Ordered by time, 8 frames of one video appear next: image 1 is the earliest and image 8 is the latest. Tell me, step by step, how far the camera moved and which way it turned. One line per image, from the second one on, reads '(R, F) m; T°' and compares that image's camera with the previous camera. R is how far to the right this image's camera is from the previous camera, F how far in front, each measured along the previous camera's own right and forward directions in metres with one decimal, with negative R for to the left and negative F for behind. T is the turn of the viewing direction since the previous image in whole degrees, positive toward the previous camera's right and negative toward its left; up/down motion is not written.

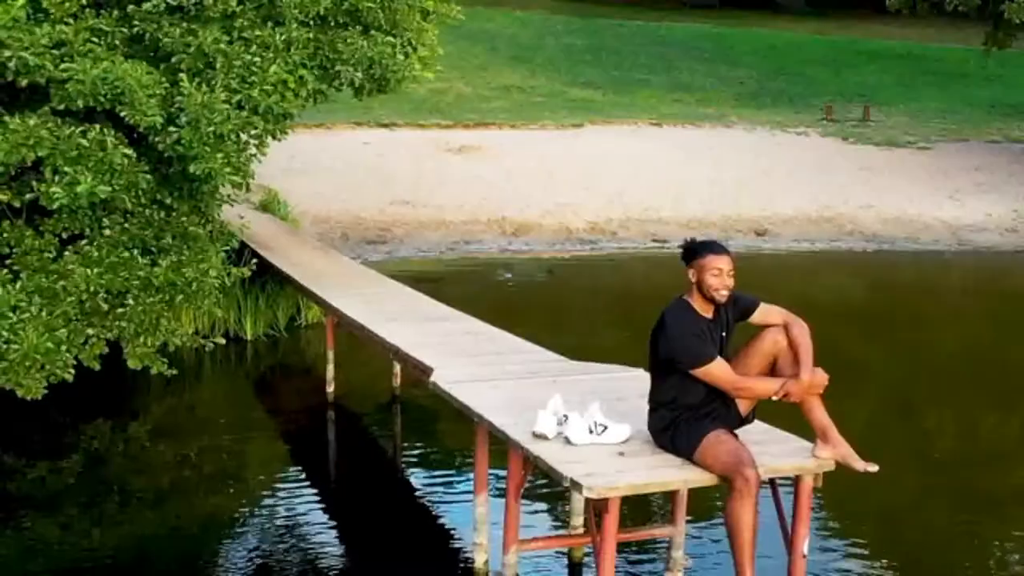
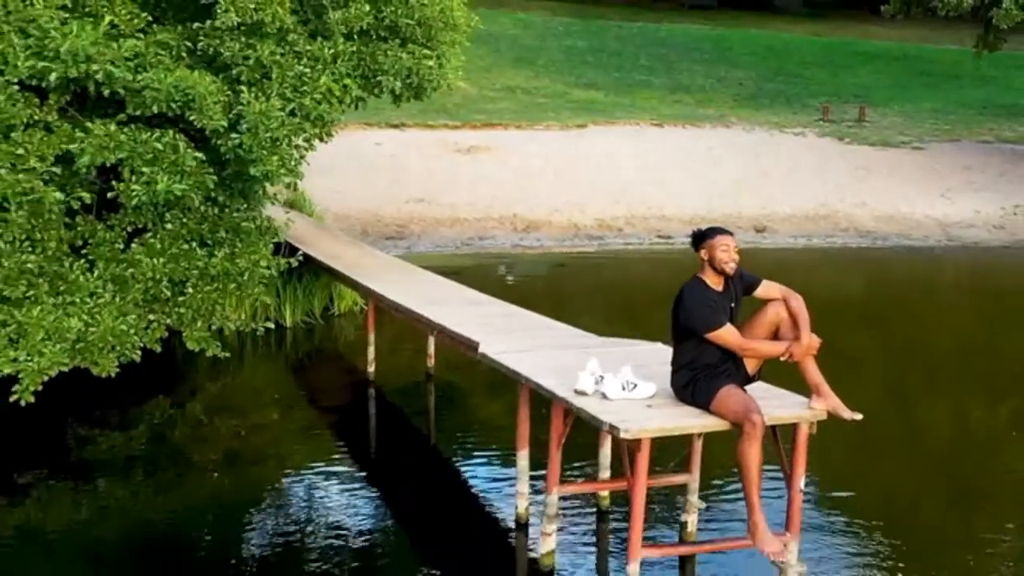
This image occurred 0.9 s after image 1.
(-0.2, -0.8) m; 0°
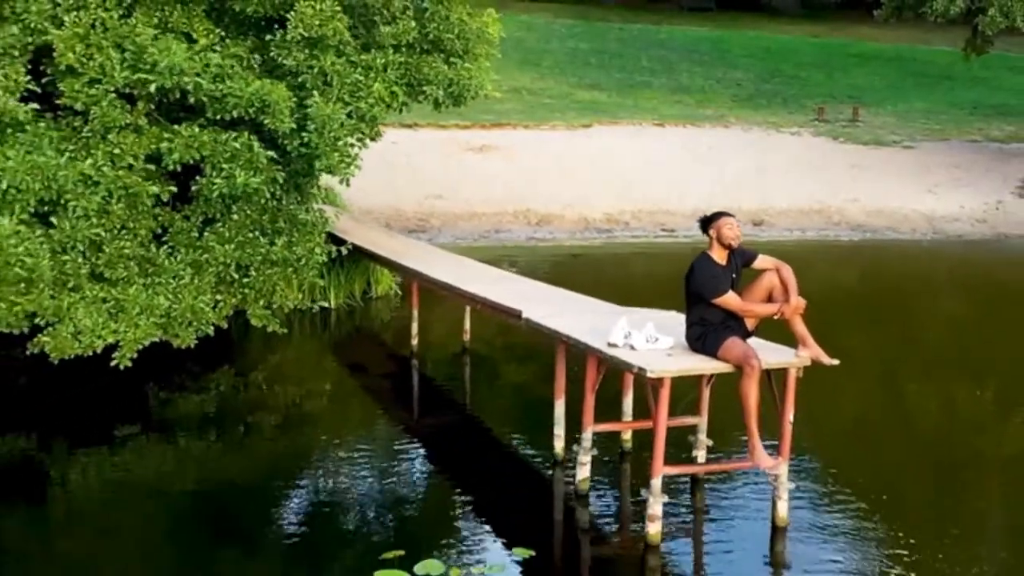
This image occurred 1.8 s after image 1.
(-0.2, -1.2) m; 0°
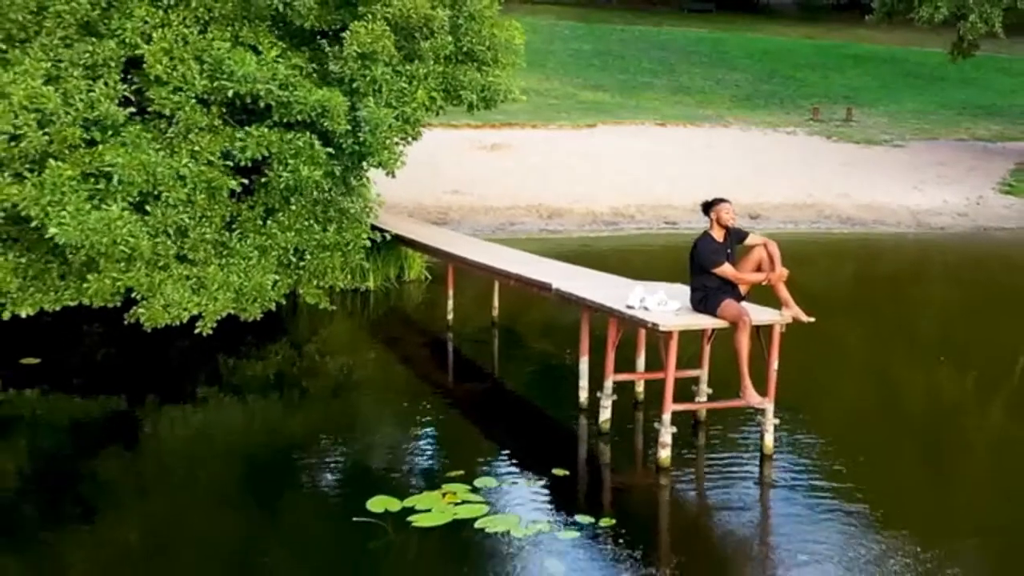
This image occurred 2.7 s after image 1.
(-0.2, -1.4) m; 0°
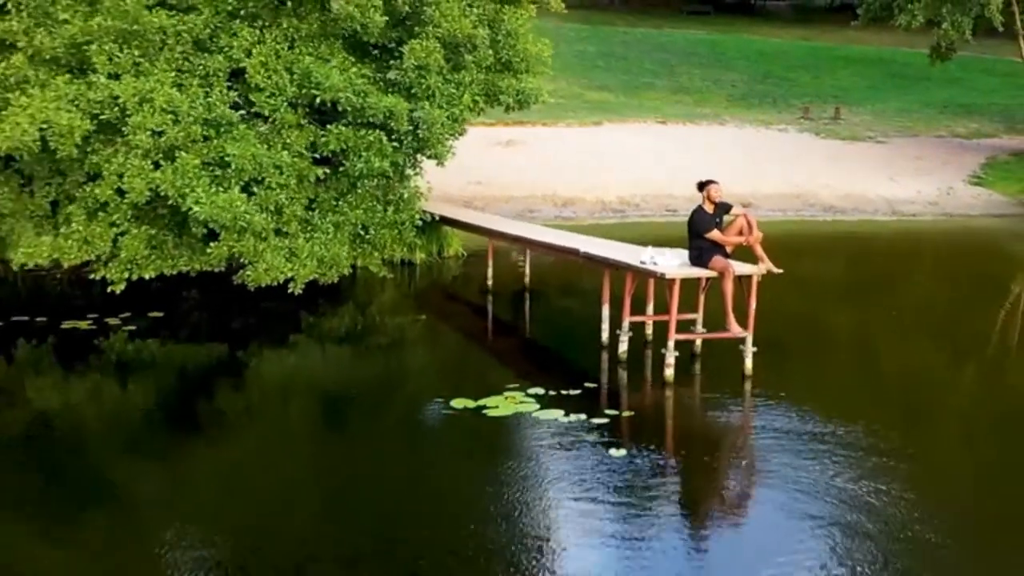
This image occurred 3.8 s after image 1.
(-0.3, -2.3) m; 0°
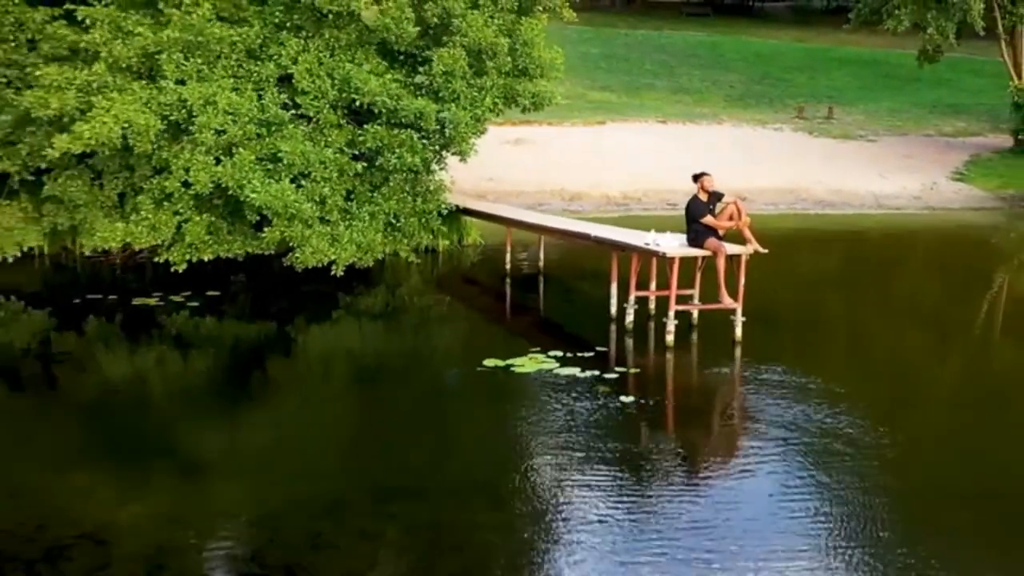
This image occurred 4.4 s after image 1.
(-0.2, -1.5) m; 0°
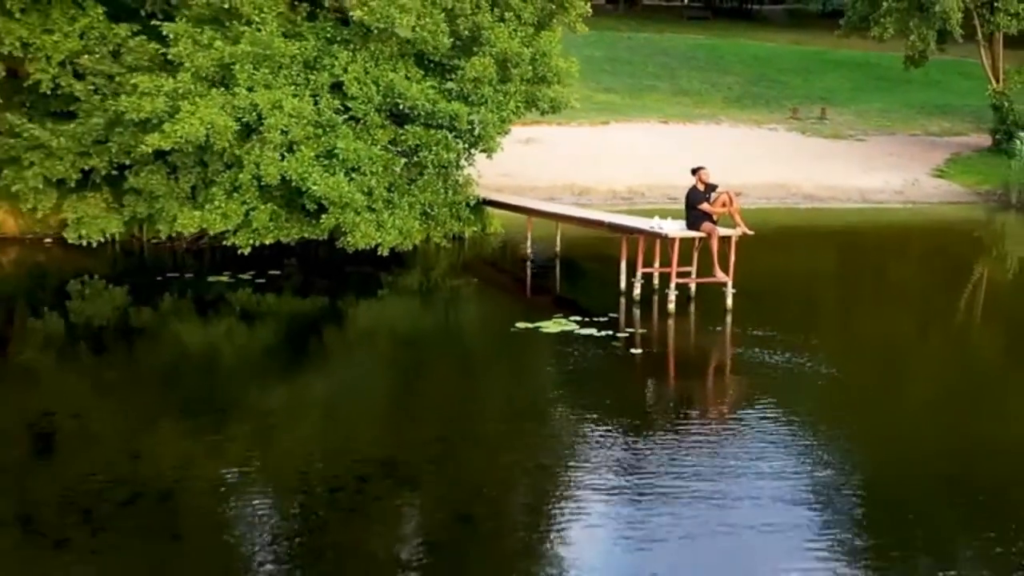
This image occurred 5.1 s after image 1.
(-0.3, -2.1) m; 0°
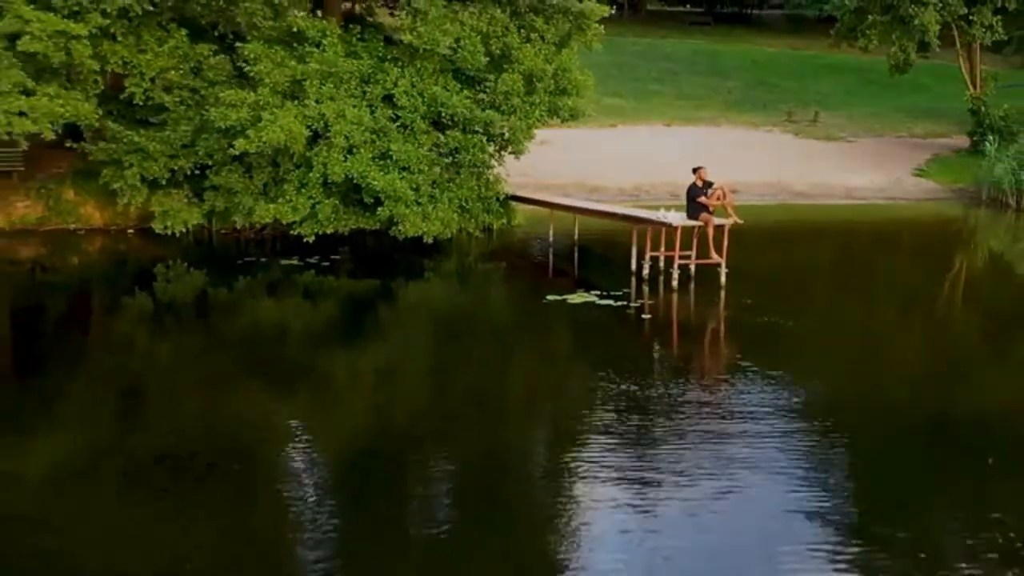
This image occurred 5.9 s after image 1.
(-0.4, -2.7) m; 0°
